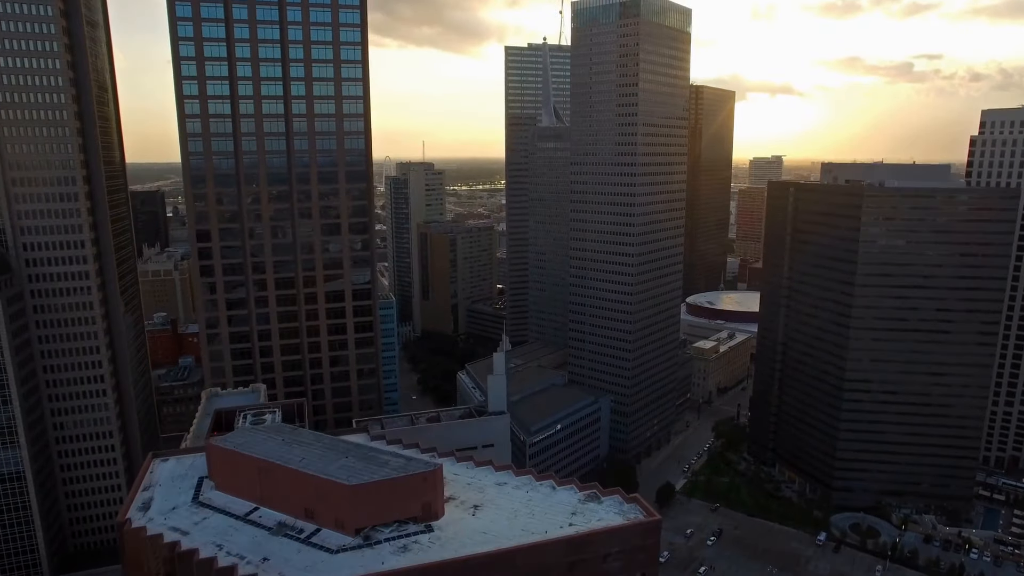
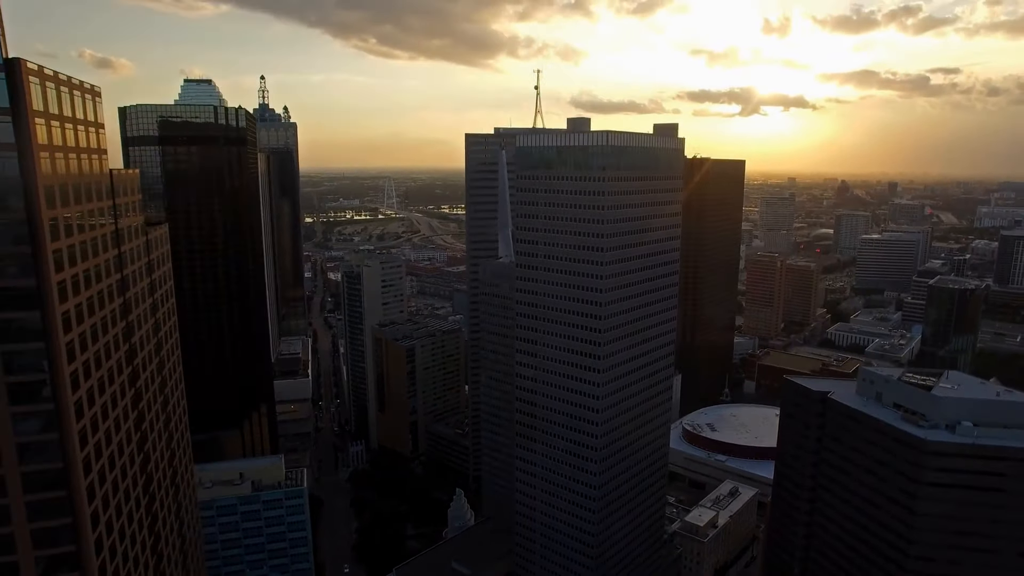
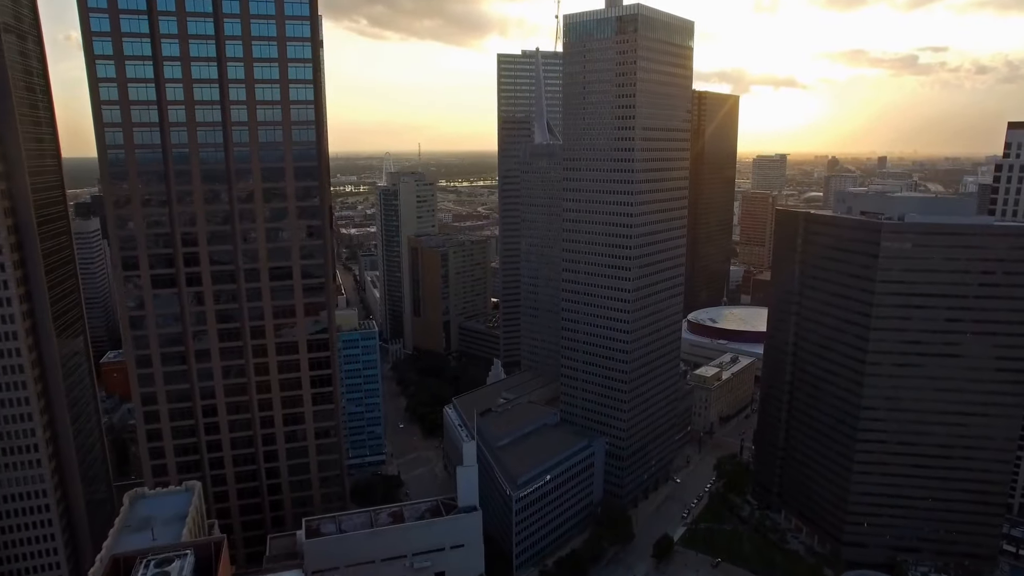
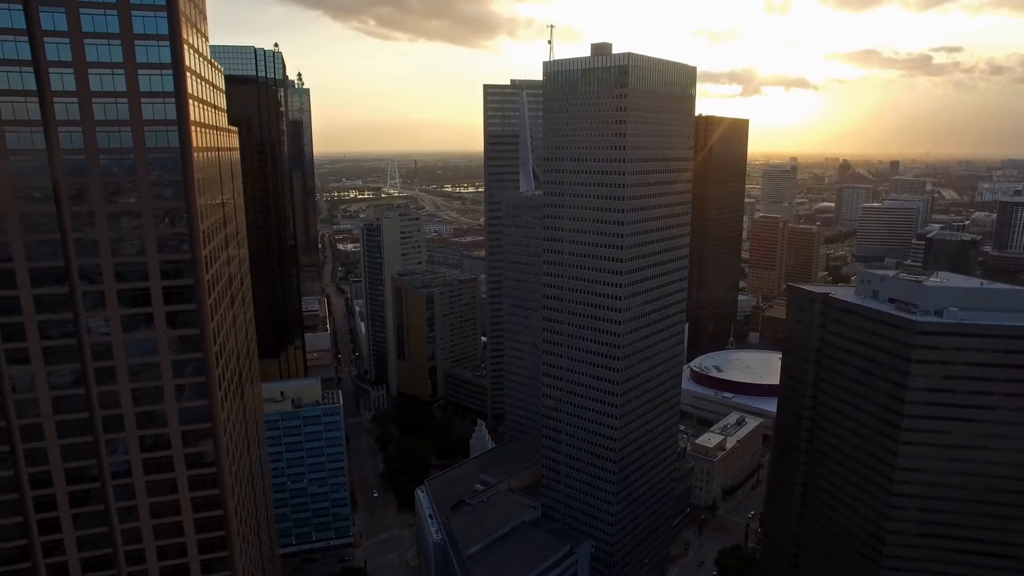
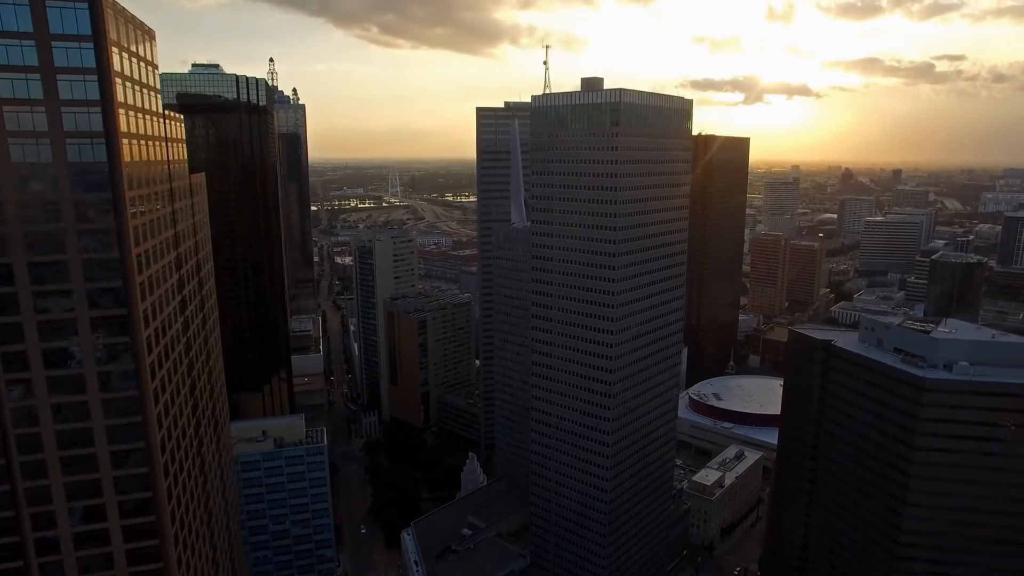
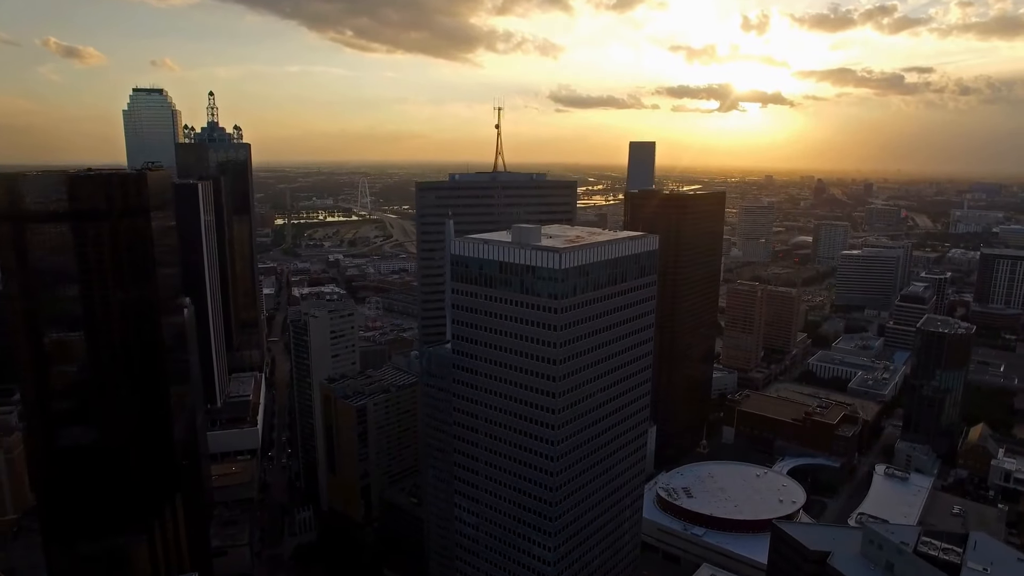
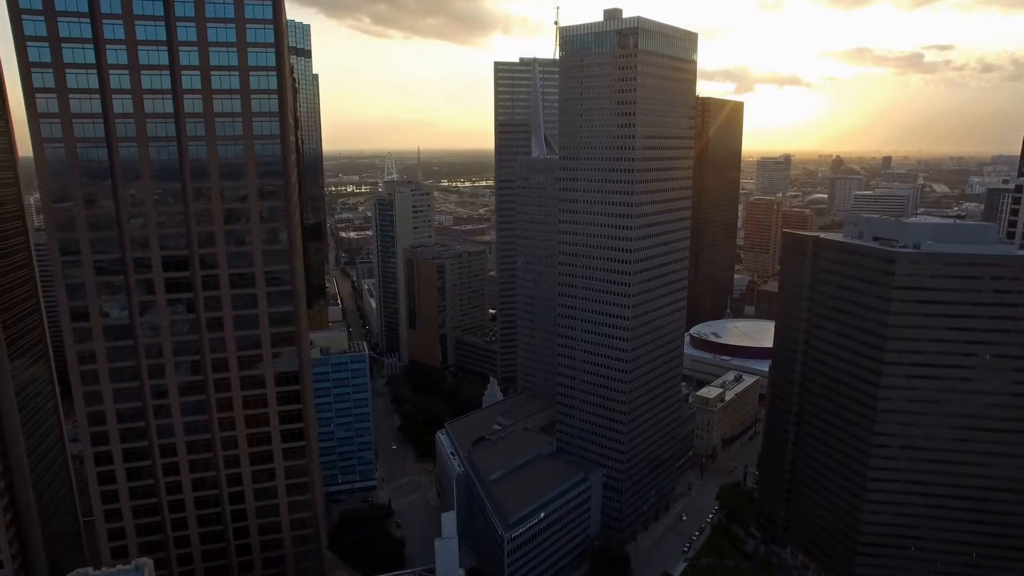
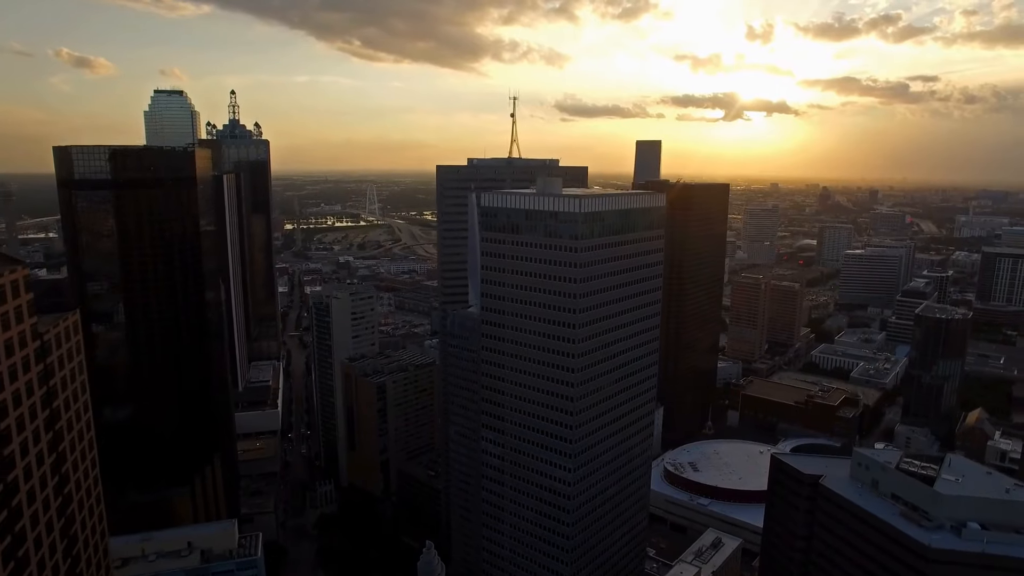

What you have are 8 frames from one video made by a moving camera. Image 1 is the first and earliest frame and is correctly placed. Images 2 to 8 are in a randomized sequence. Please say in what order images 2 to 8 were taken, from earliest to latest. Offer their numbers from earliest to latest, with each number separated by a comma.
3, 7, 4, 5, 2, 8, 6
